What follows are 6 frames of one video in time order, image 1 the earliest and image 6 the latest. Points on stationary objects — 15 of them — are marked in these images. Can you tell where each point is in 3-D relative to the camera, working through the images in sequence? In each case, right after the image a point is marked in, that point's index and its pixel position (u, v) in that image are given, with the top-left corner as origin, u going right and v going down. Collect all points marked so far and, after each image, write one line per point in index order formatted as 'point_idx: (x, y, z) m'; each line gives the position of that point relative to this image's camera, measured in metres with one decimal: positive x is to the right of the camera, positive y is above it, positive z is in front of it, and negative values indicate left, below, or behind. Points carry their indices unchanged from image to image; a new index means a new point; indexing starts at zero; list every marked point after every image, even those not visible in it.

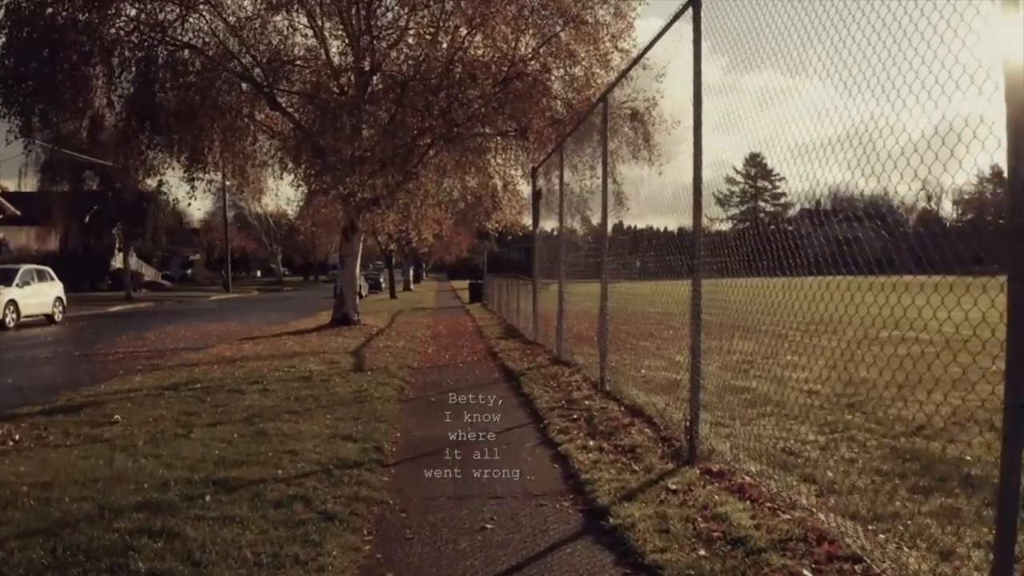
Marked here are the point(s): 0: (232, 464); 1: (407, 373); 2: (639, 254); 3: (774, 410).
0: (-1.9, -1.2, +6.7) m
1: (-1.4, -1.1, +12.7) m
2: (+1.4, +0.3, +11.5) m
3: (+2.5, -1.1, +8.9) m
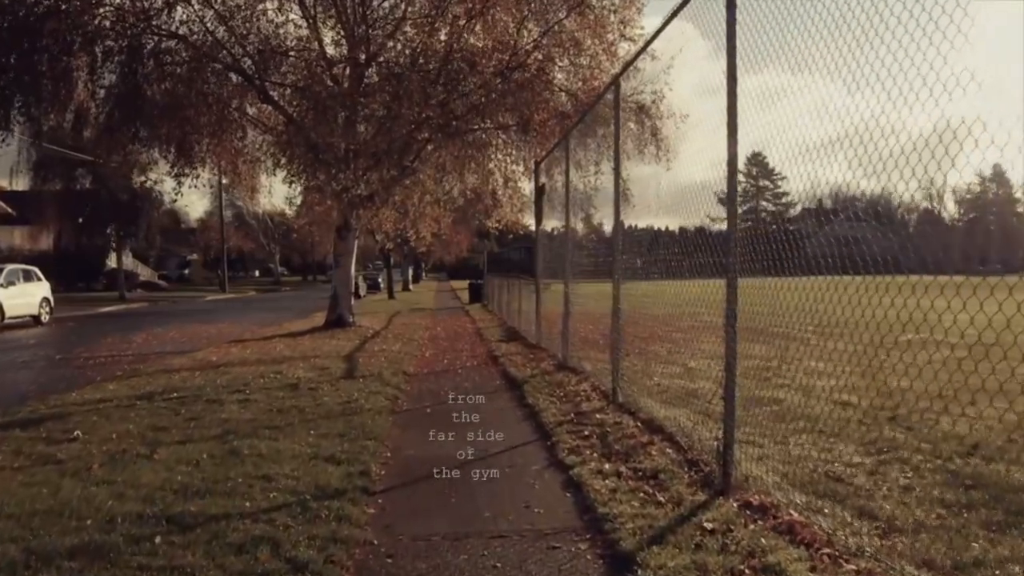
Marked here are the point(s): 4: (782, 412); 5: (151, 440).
0: (-1.9, -1.2, +5.8) m
1: (-1.3, -1.1, +11.8) m
2: (+1.5, +0.3, +10.6) m
3: (+2.5, -1.1, +8.0) m
4: (+2.4, -1.1, +8.7) m
5: (-2.9, -1.2, +7.7) m
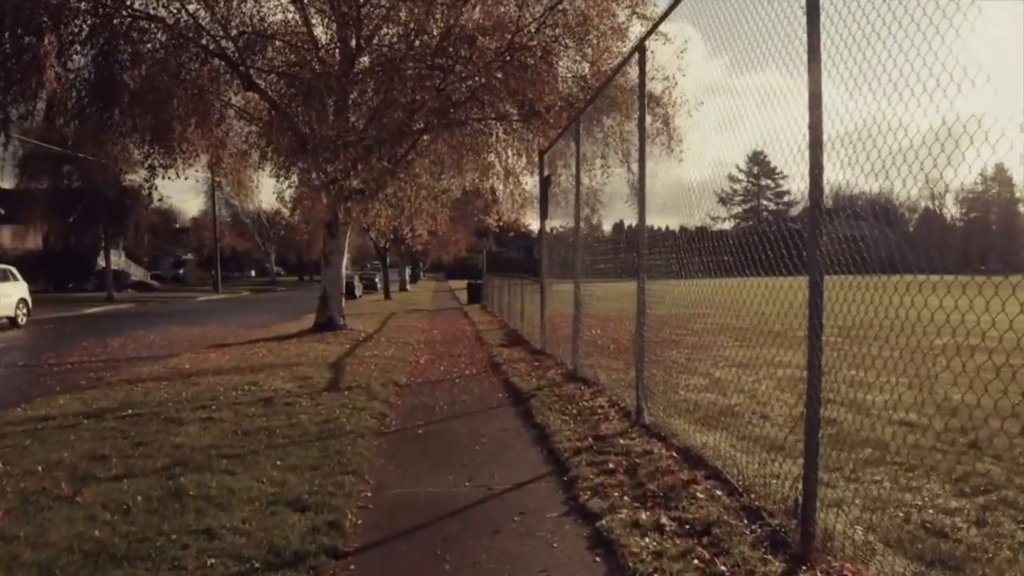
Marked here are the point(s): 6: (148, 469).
0: (-1.9, -1.2, +4.4) m
1: (-1.3, -1.1, +10.4) m
2: (+1.5, +0.3, +9.2) m
3: (+2.5, -1.2, +6.6) m
4: (+2.5, -1.1, +7.4) m
5: (-2.8, -1.2, +6.4) m
6: (-2.4, -1.2, +6.5) m
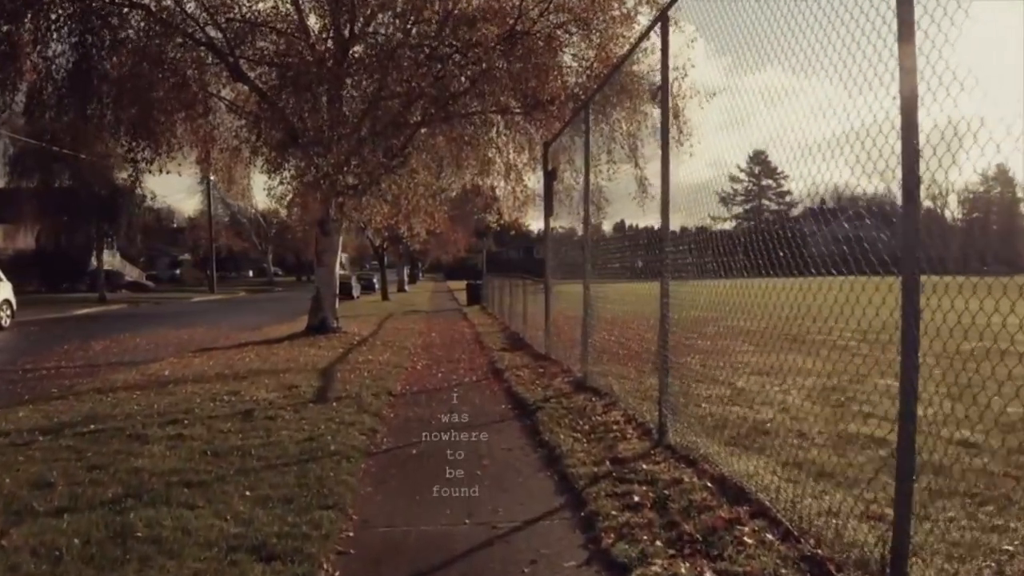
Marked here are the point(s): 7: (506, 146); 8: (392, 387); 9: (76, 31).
0: (-1.8, -1.3, +3.5) m
1: (-1.3, -1.2, +9.5) m
2: (+1.6, +0.3, +8.3) m
3: (+2.6, -1.2, +5.7) m
4: (+2.5, -1.1, +6.5) m
5: (-2.8, -1.2, +5.5) m
6: (-2.4, -1.2, +5.6) m
7: (-0.1, +2.9, +19.4) m
8: (-1.4, -1.1, +11.1) m
9: (-7.3, +4.3, +16.2) m
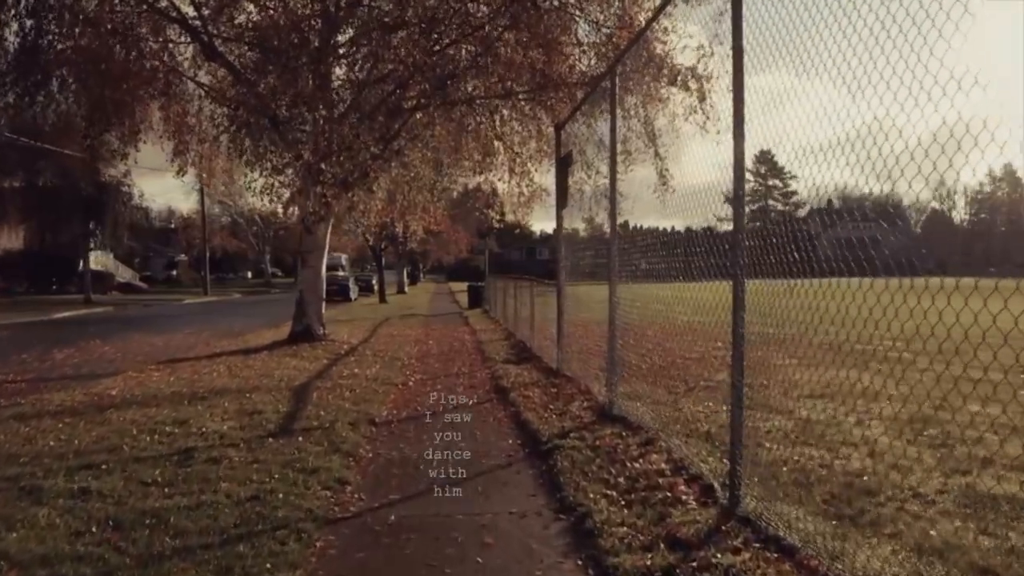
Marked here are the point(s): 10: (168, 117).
0: (-1.7, -1.3, +1.7) m
1: (-1.2, -1.2, +7.6) m
2: (+1.6, +0.2, +6.4) m
3: (+2.6, -1.2, +3.8) m
4: (+2.6, -1.2, +4.6) m
5: (-2.7, -1.3, +3.6) m
6: (-2.3, -1.3, +3.7) m
7: (0.0, +2.8, +17.6) m
8: (-1.3, -1.2, +9.2) m
9: (-7.3, +4.2, +14.3) m
10: (-6.4, +3.2, +18.4) m
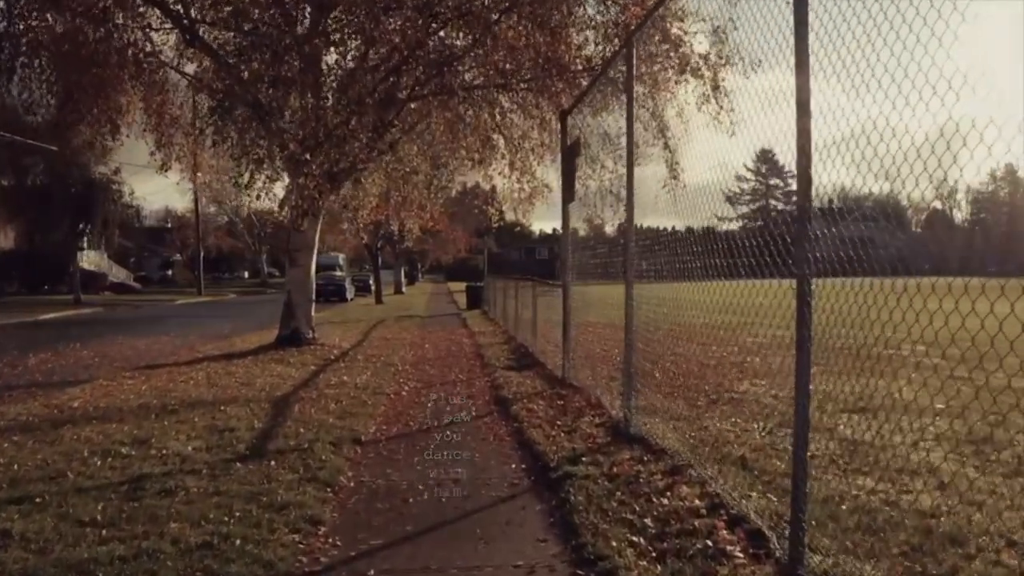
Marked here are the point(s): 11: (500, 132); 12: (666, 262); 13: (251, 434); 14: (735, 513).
0: (-1.7, -1.3, +0.7) m
1: (-1.2, -1.2, +6.7) m
2: (+1.7, +0.2, +5.5) m
3: (+2.7, -1.2, +2.9) m
4: (+2.6, -1.2, +3.6) m
5: (-2.7, -1.3, +2.6) m
6: (-2.3, -1.3, +2.7) m
7: (0.0, +2.8, +16.6) m
8: (-1.3, -1.2, +8.2) m
9: (-7.2, +4.2, +13.3) m
10: (-6.4, +3.1, +17.5) m
11: (-0.2, +2.7, +16.7) m
12: (+1.3, +0.2, +7.9) m
13: (-2.1, -1.2, +7.8) m
14: (+1.1, -1.1, +4.9) m
